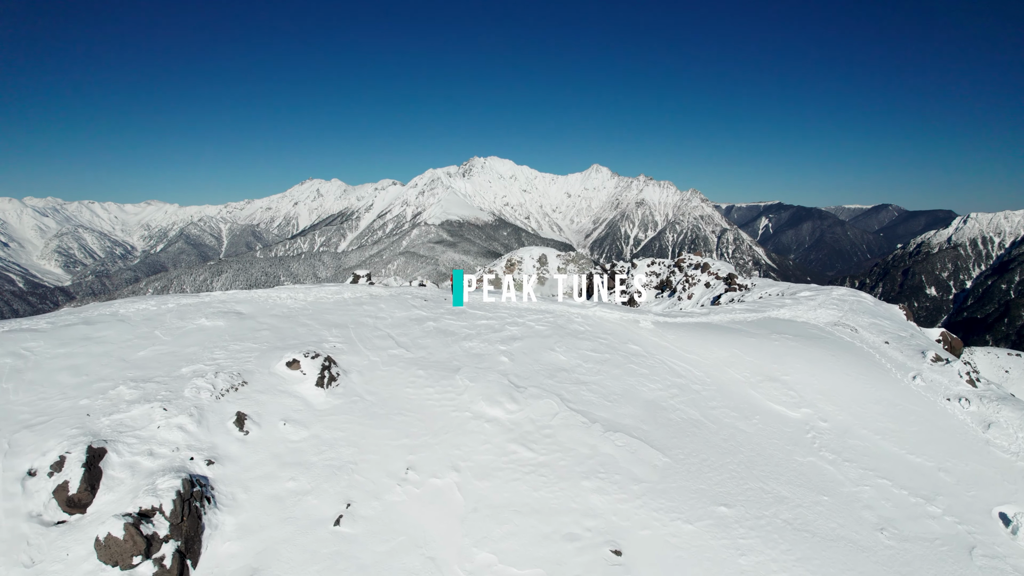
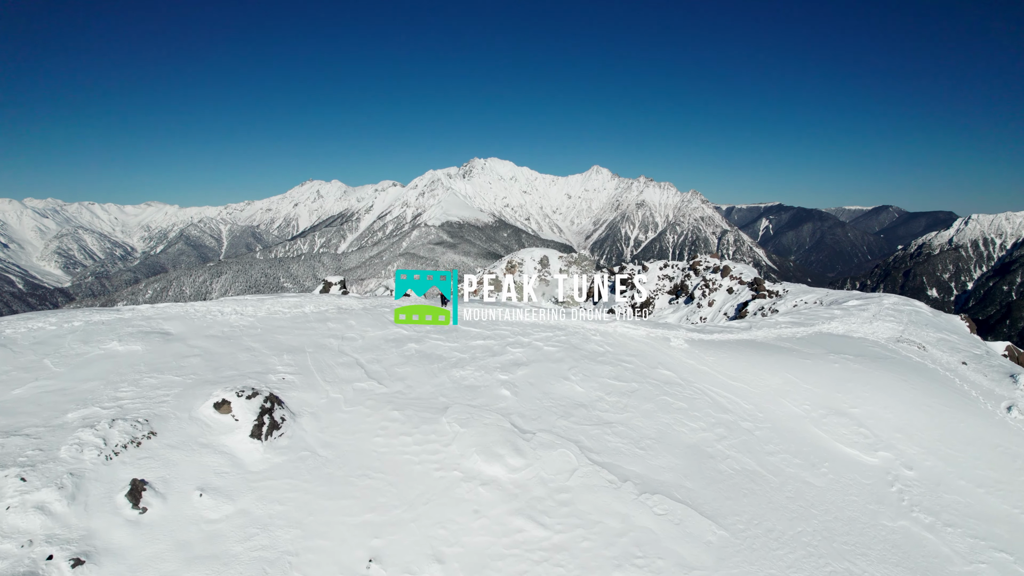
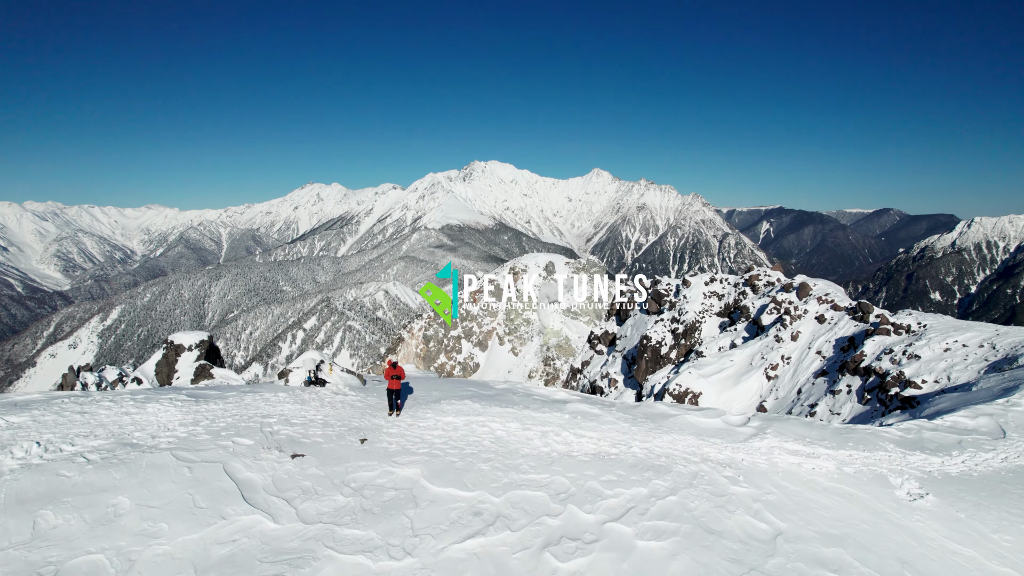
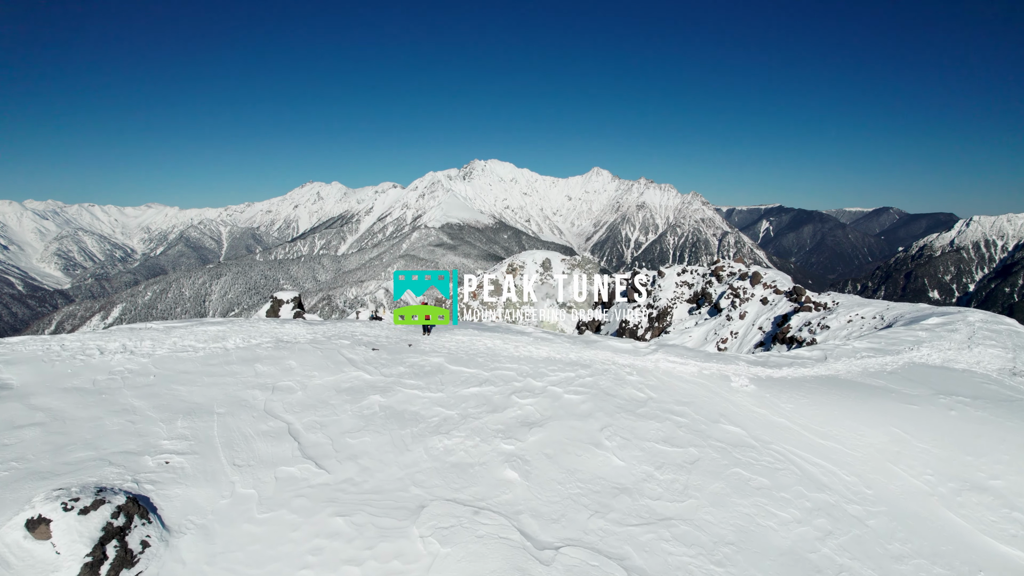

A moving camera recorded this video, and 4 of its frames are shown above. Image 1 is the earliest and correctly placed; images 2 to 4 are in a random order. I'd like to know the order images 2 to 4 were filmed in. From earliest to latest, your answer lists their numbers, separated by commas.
2, 4, 3
